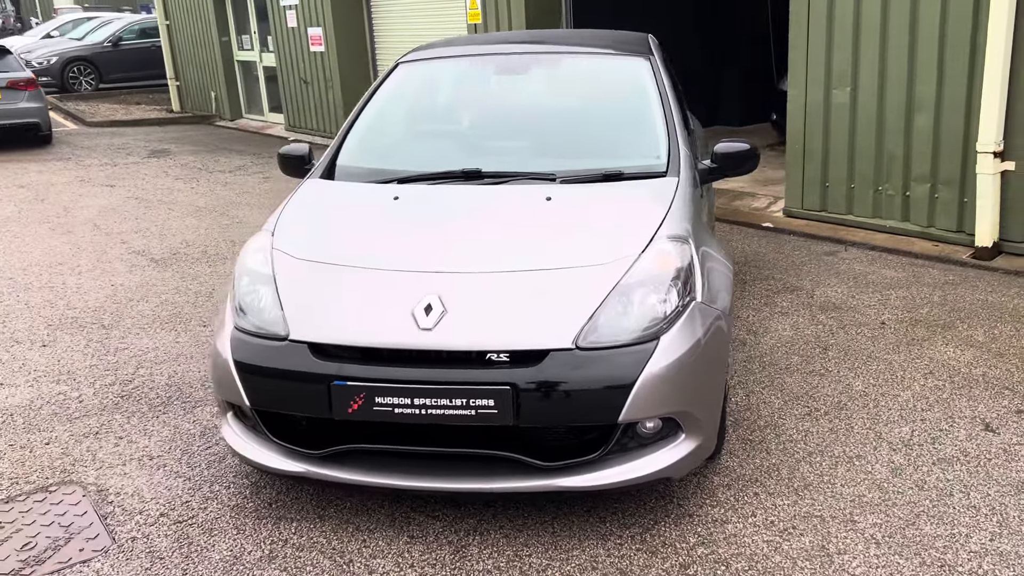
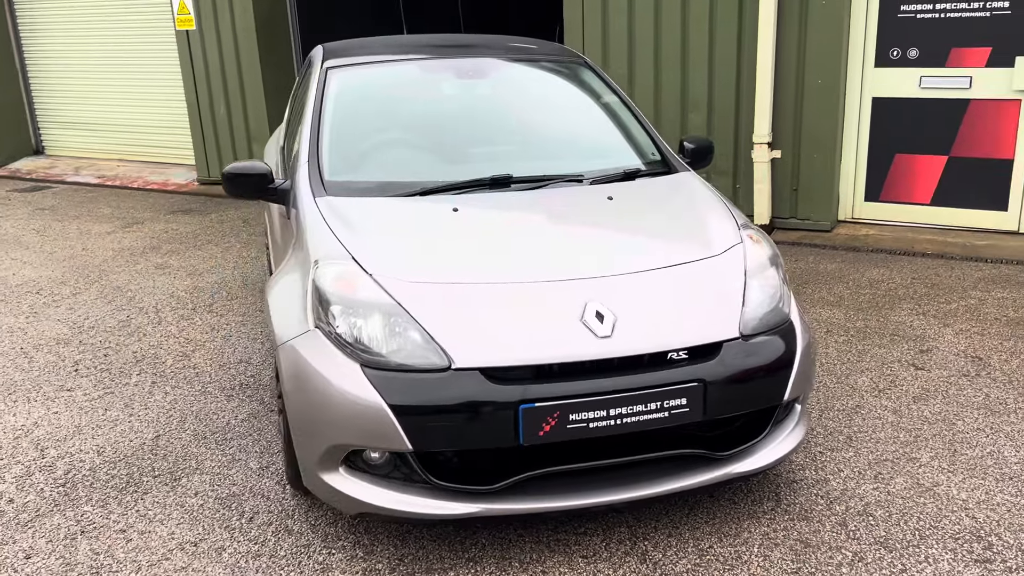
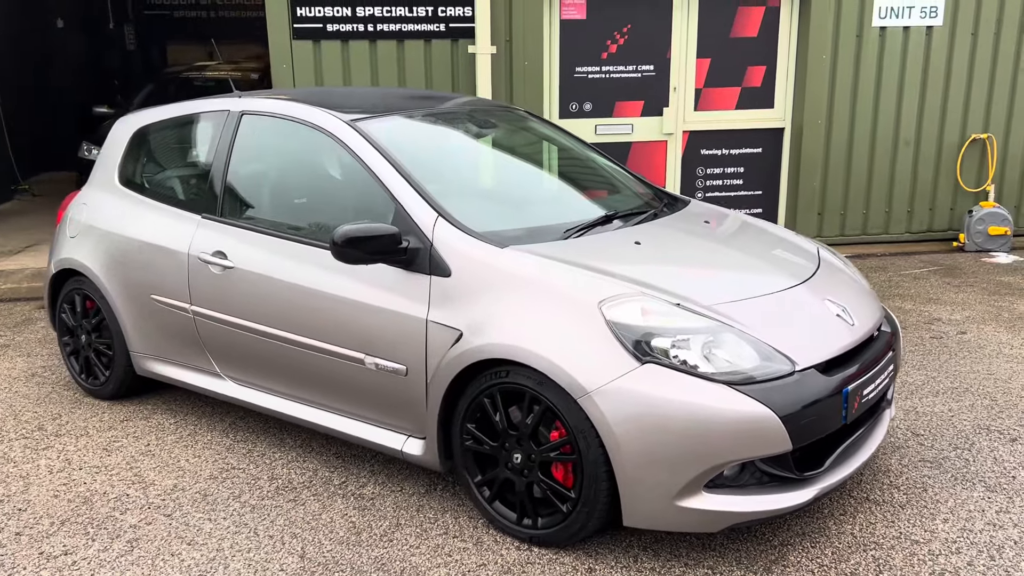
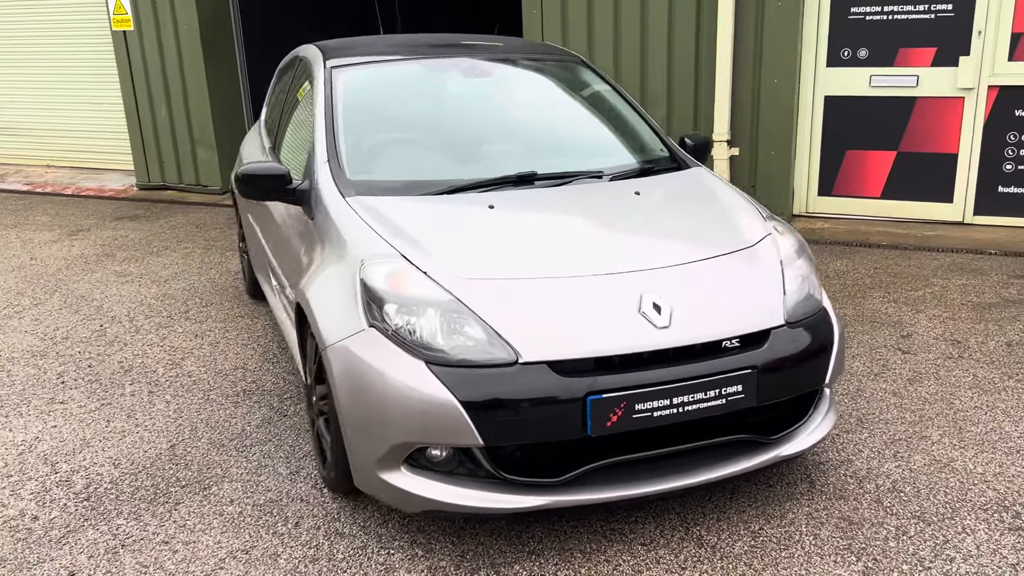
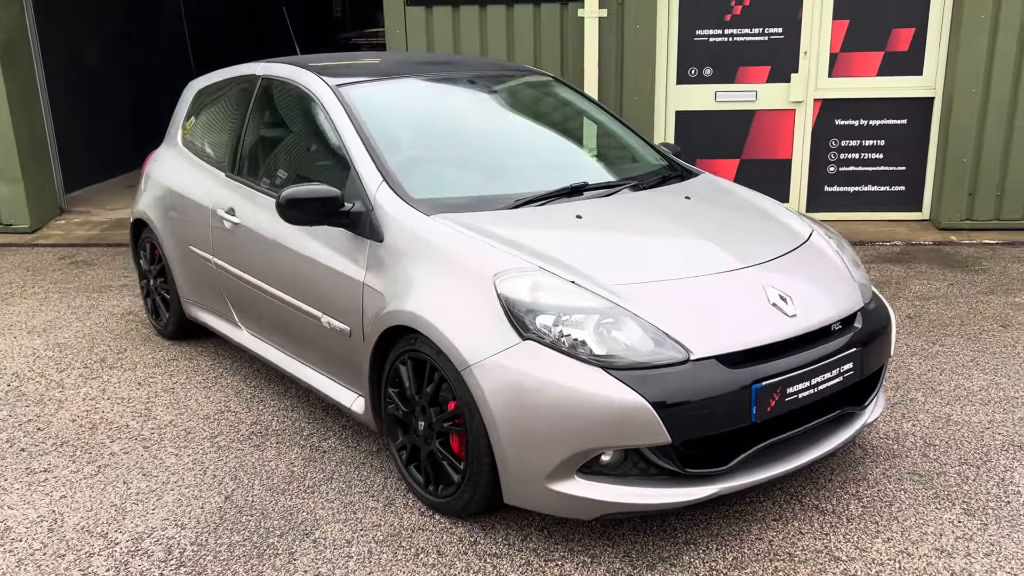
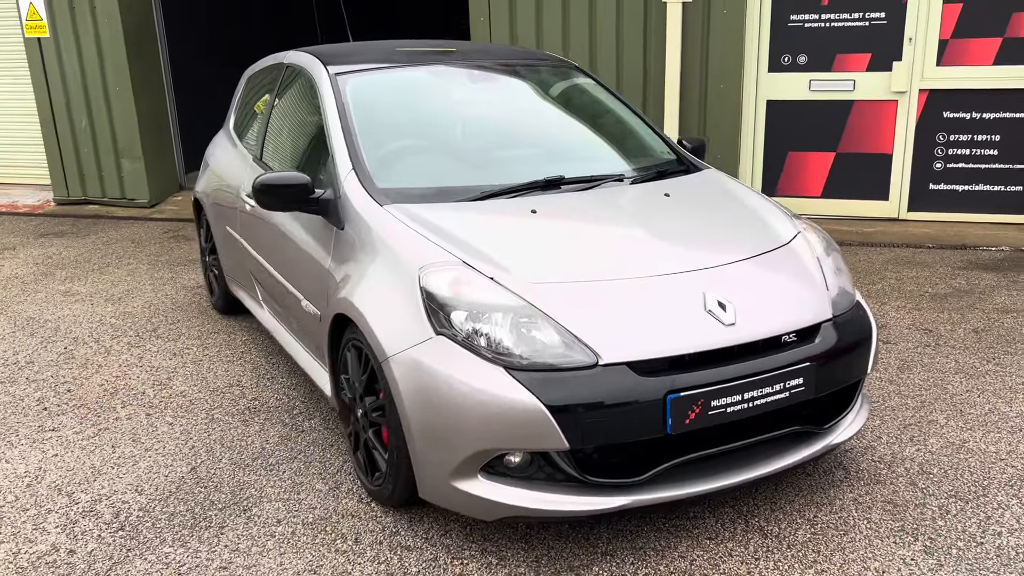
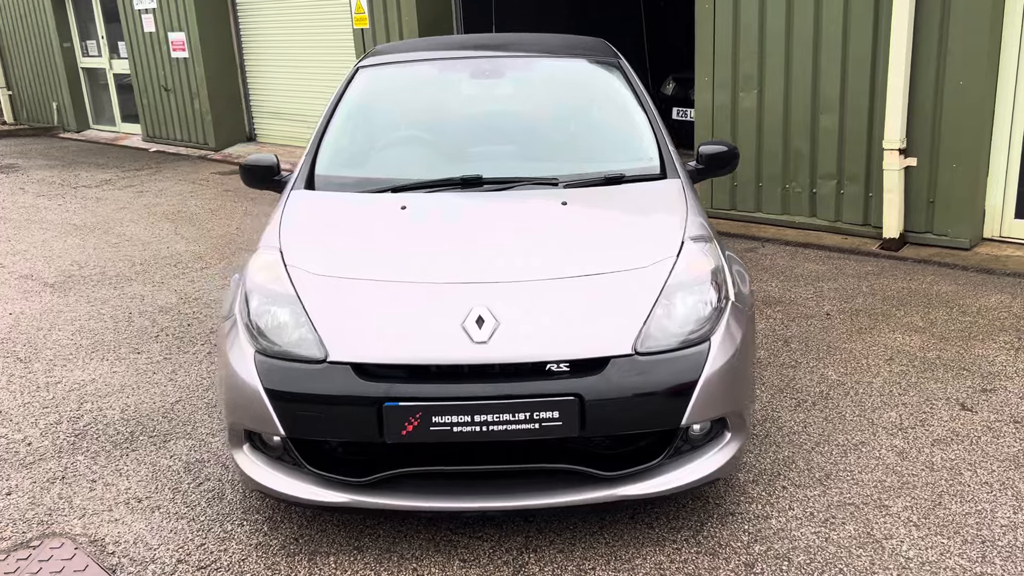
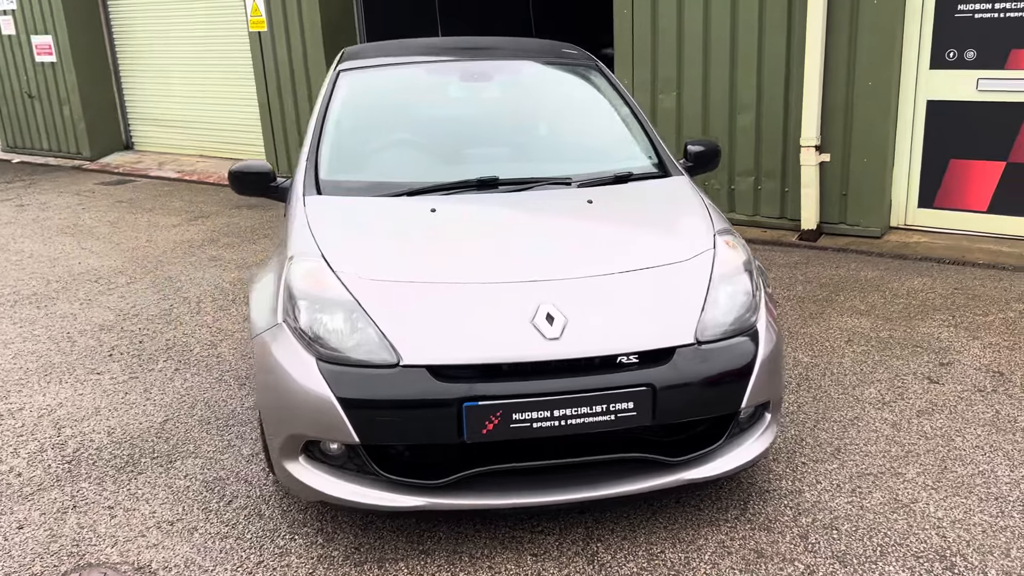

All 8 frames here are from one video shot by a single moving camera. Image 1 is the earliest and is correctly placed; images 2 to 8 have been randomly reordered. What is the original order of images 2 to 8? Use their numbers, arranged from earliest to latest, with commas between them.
7, 8, 2, 4, 6, 5, 3
